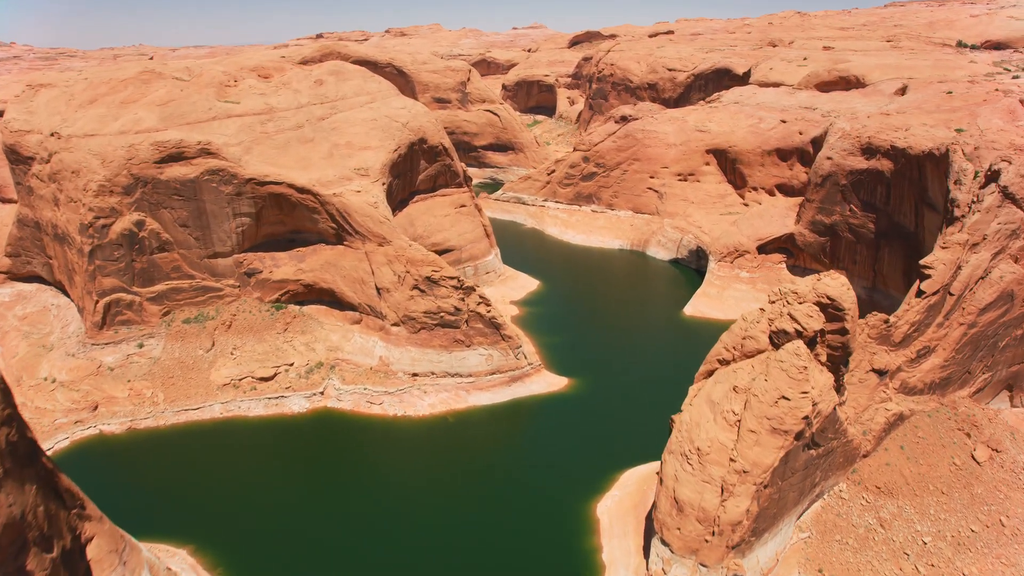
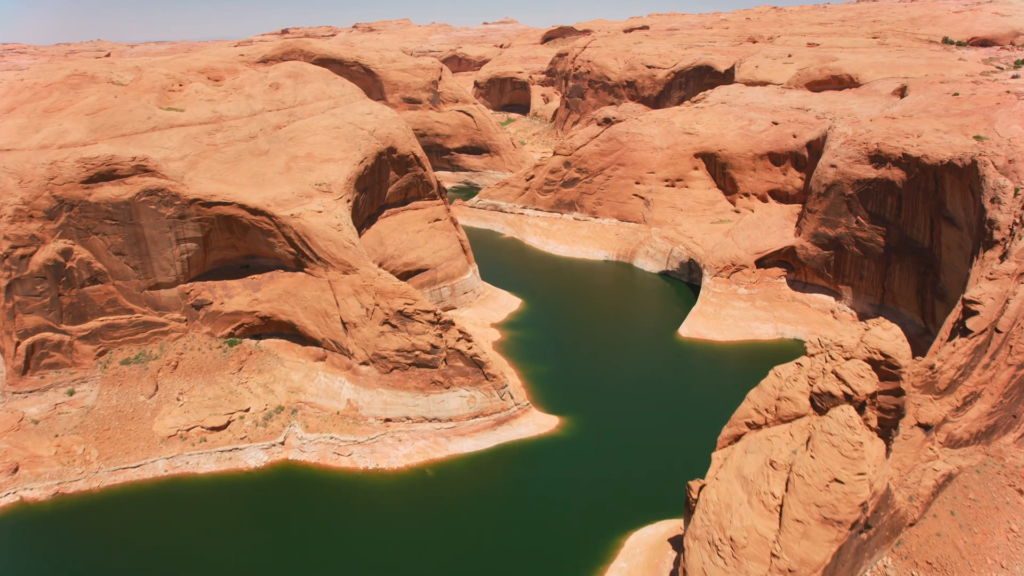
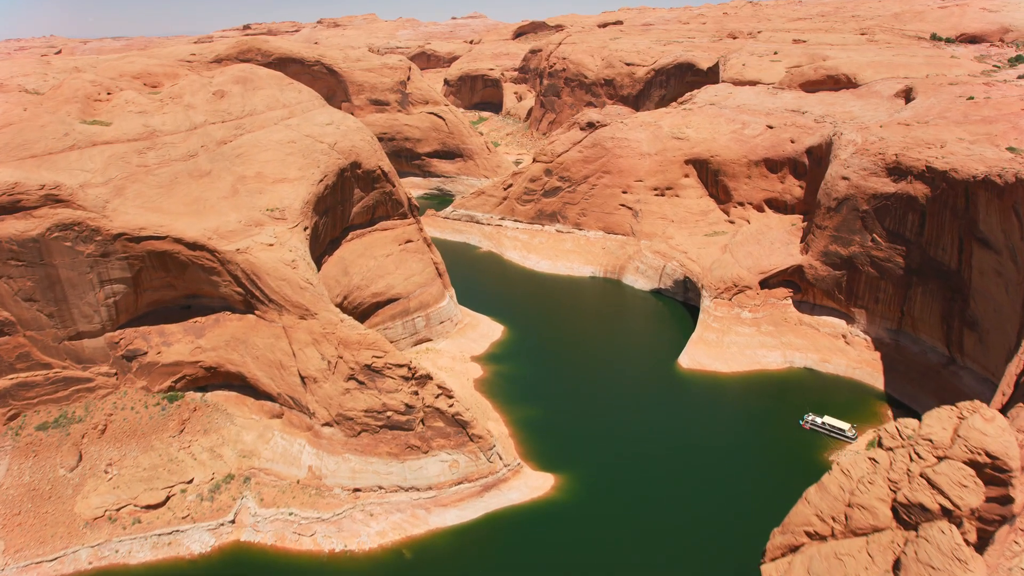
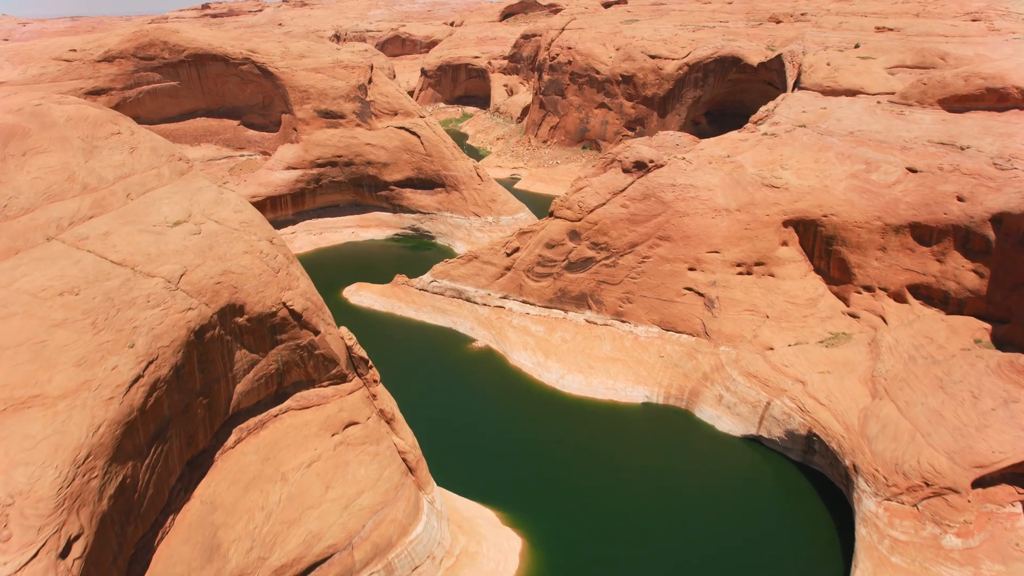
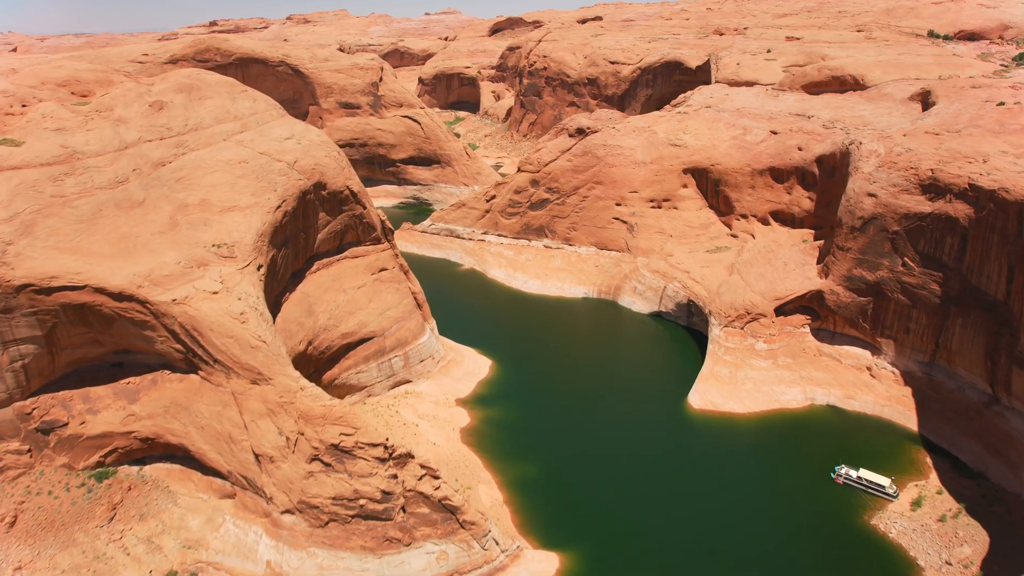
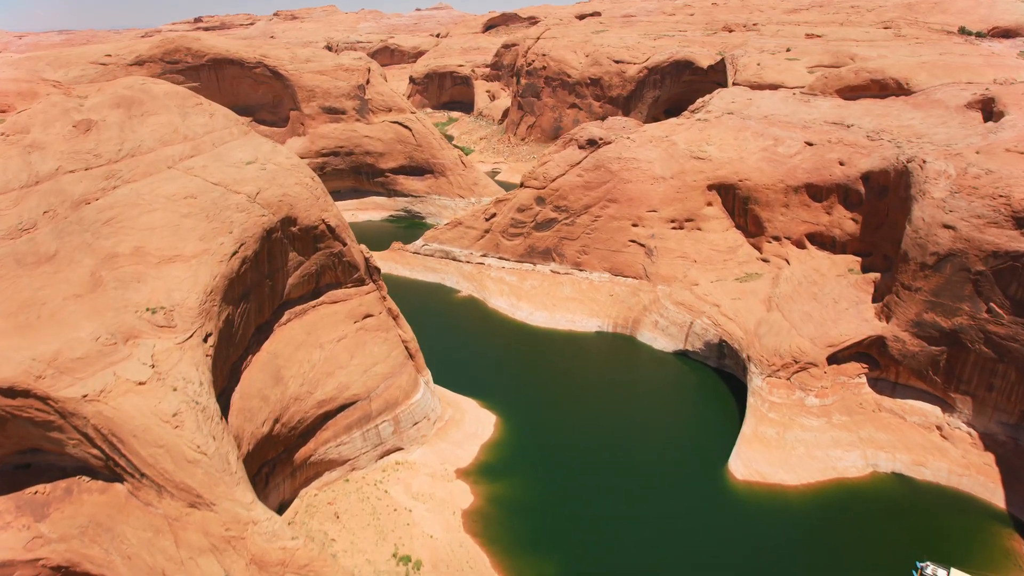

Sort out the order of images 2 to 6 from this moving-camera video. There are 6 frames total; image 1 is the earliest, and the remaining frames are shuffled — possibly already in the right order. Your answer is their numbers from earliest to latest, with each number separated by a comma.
2, 3, 5, 6, 4
